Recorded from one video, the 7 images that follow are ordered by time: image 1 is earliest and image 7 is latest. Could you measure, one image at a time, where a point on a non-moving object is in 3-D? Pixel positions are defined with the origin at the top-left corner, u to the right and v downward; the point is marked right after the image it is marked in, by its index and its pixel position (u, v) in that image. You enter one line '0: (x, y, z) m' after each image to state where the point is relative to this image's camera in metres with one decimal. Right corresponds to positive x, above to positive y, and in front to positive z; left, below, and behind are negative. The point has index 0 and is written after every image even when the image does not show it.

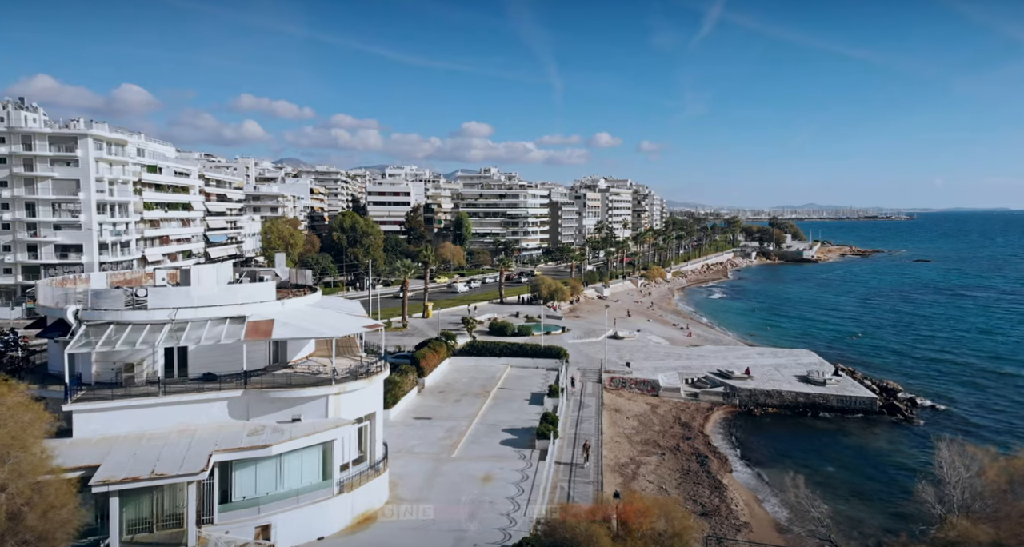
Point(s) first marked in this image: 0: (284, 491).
0: (-6.5, -6.1, +19.3) m
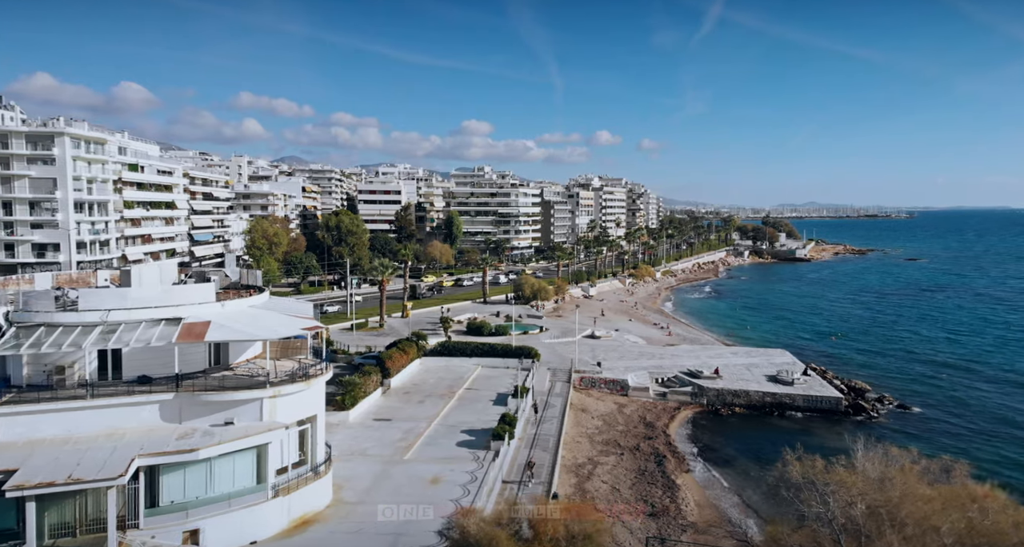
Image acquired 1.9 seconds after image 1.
0: (-8.3, -6.2, +19.0) m
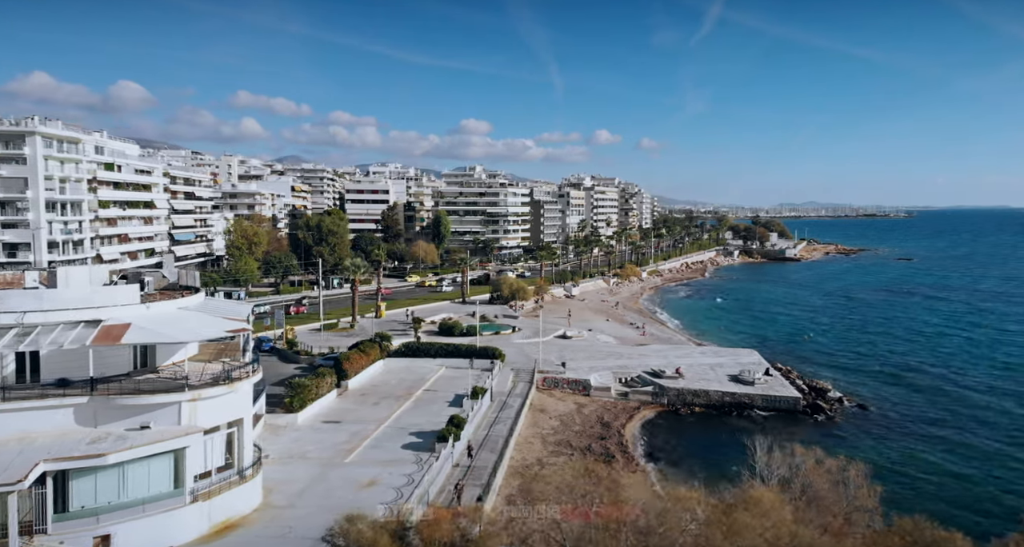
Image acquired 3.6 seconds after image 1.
0: (-10.5, -6.2, +18.8) m
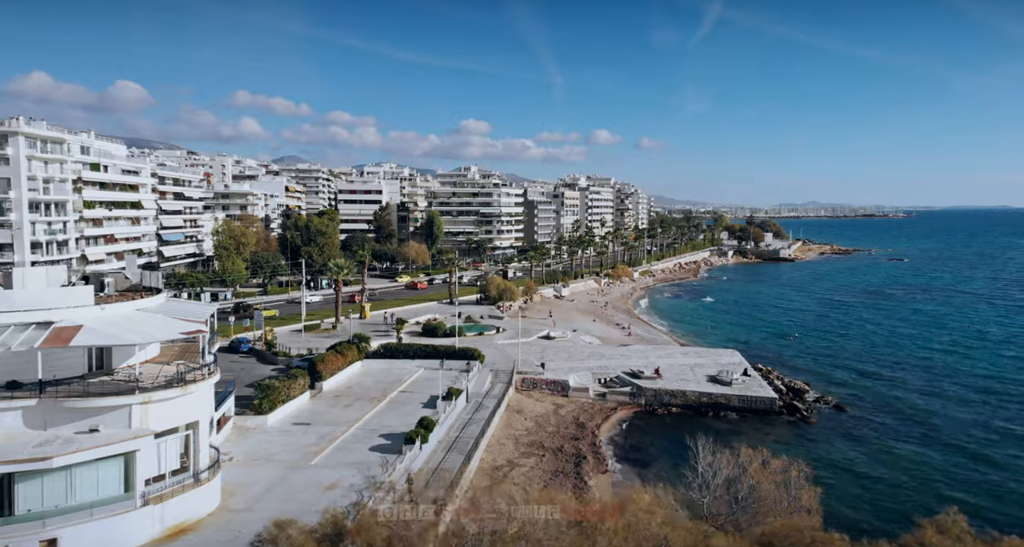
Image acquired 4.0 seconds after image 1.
0: (-11.8, -6.2, +18.5) m
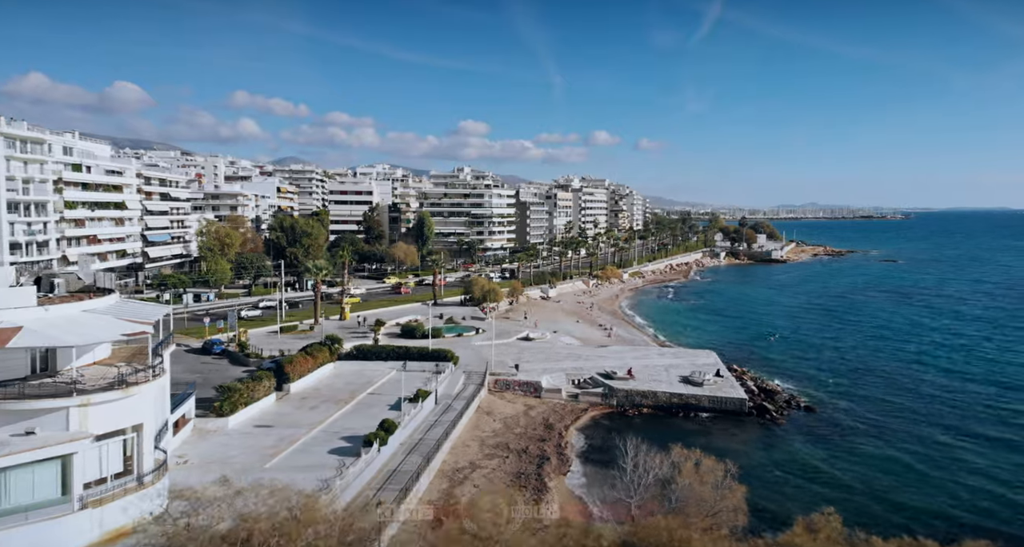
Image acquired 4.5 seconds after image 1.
0: (-13.4, -6.3, +18.3) m
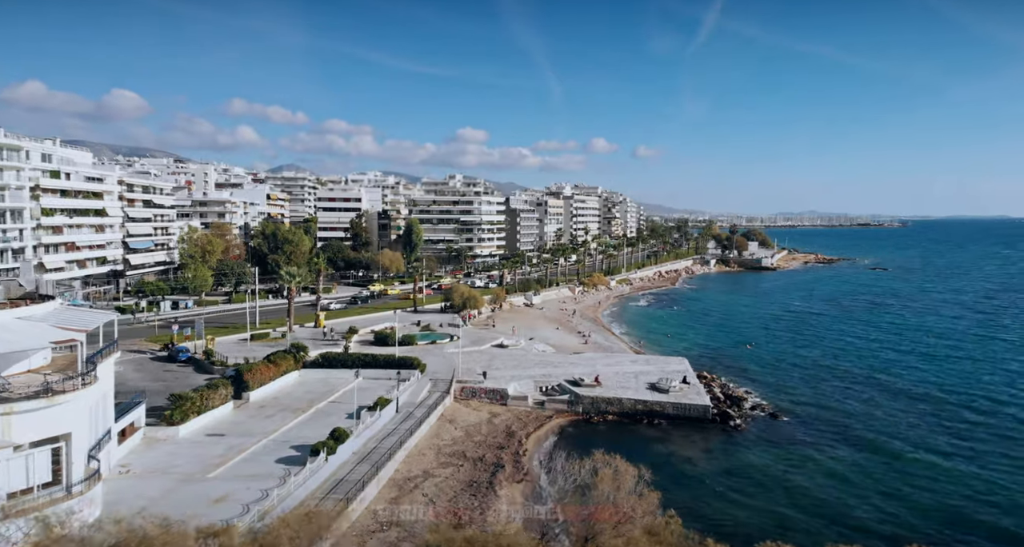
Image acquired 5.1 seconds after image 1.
0: (-15.4, -6.4, +17.9) m
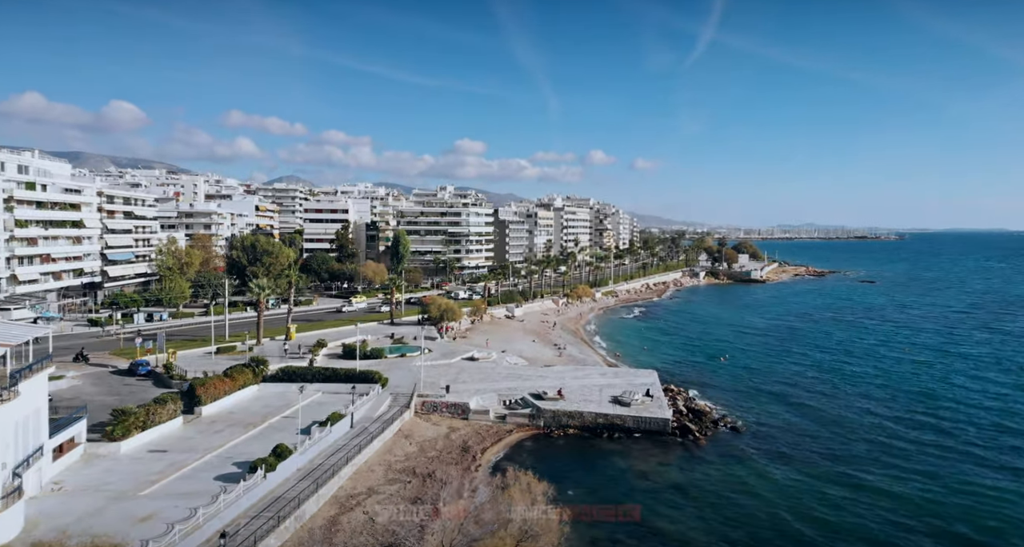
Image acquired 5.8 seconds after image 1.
0: (-17.6, -6.8, +17.3) m
